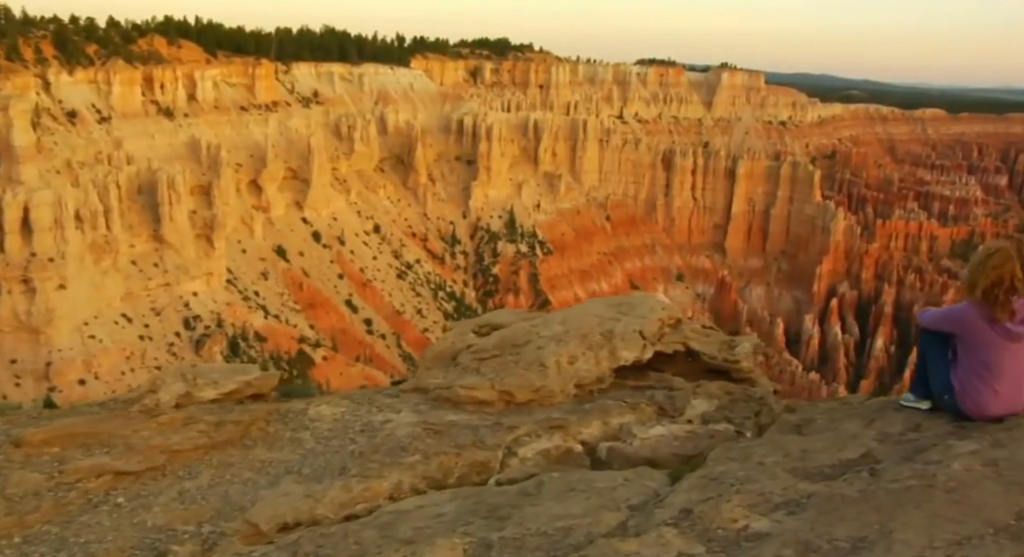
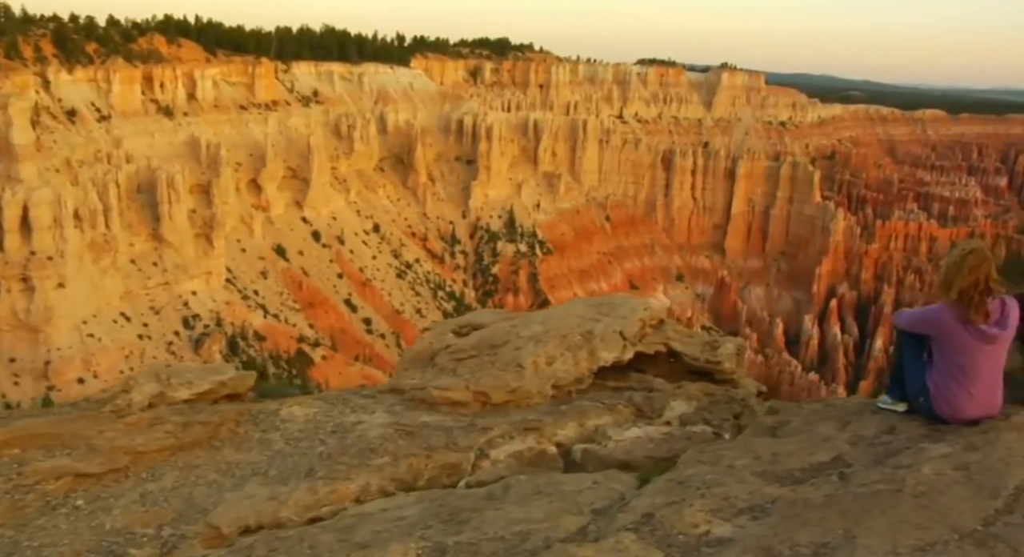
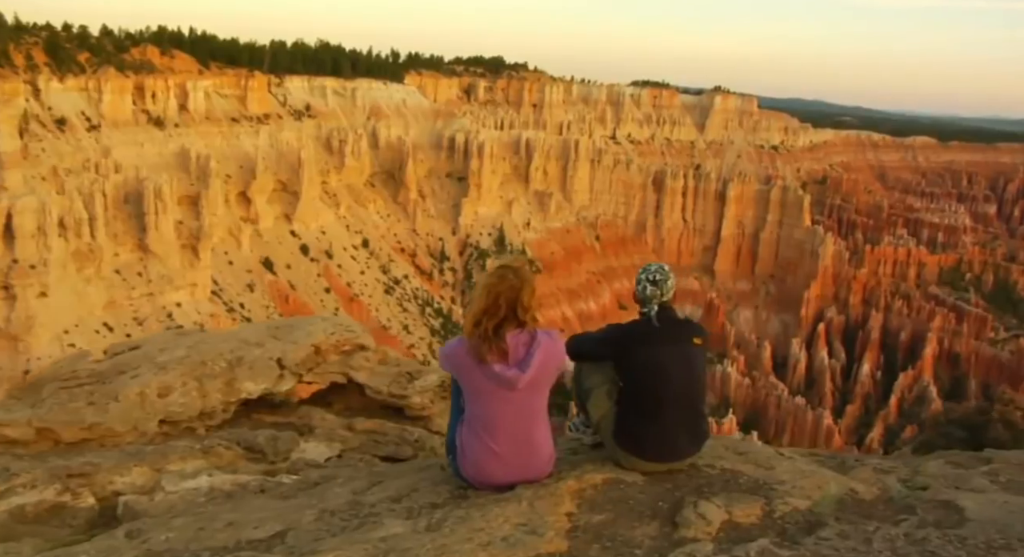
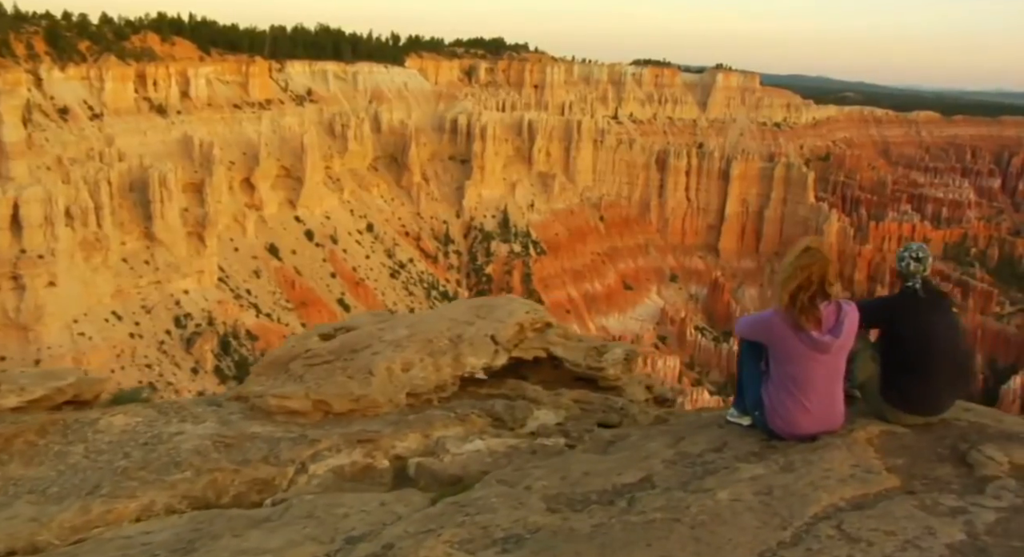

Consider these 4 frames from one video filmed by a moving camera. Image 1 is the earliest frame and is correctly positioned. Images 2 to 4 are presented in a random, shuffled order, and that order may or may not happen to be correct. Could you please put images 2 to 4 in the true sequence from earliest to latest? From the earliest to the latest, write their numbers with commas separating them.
2, 4, 3
